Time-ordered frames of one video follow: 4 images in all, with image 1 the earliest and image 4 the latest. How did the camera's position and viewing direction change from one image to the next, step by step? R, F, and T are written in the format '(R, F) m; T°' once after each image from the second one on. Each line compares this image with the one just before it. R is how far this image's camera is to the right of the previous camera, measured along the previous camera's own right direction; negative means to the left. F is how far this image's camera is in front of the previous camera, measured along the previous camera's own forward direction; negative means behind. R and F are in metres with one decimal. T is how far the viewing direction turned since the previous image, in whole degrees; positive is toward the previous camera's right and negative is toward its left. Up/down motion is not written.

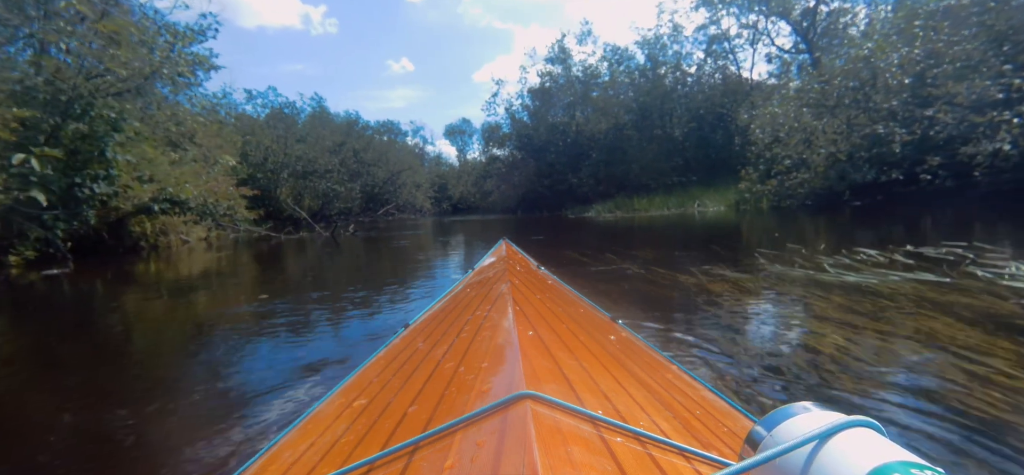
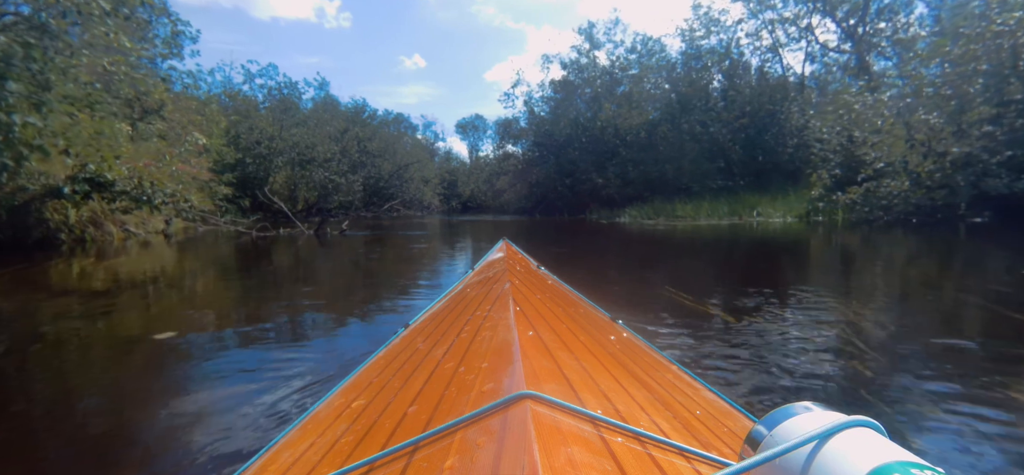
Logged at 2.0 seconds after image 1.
(-0.2, +1.1) m; -1°
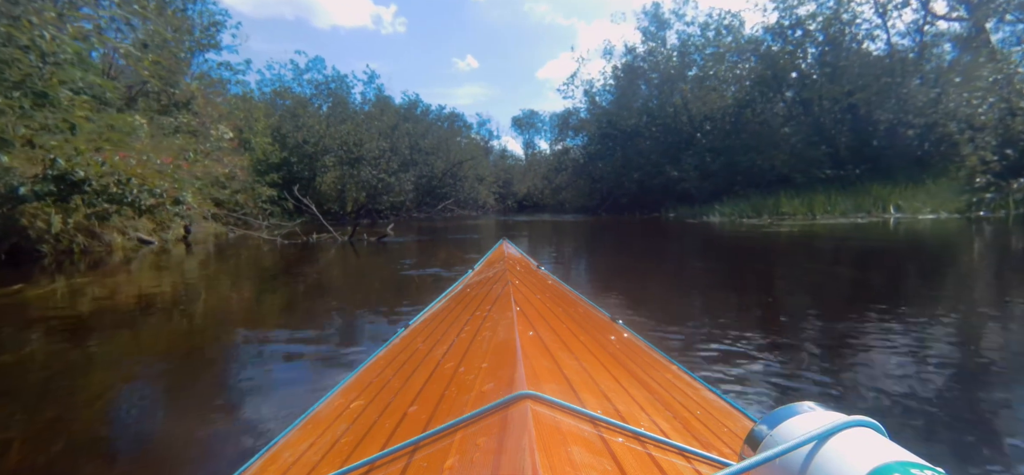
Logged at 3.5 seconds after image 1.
(-0.2, +0.9) m; -5°
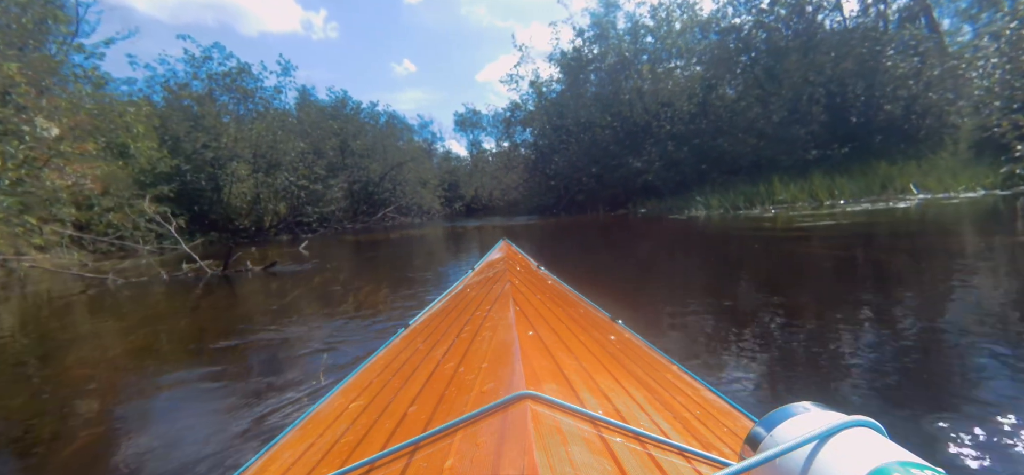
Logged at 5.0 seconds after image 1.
(0.0, +1.0) m; +5°
